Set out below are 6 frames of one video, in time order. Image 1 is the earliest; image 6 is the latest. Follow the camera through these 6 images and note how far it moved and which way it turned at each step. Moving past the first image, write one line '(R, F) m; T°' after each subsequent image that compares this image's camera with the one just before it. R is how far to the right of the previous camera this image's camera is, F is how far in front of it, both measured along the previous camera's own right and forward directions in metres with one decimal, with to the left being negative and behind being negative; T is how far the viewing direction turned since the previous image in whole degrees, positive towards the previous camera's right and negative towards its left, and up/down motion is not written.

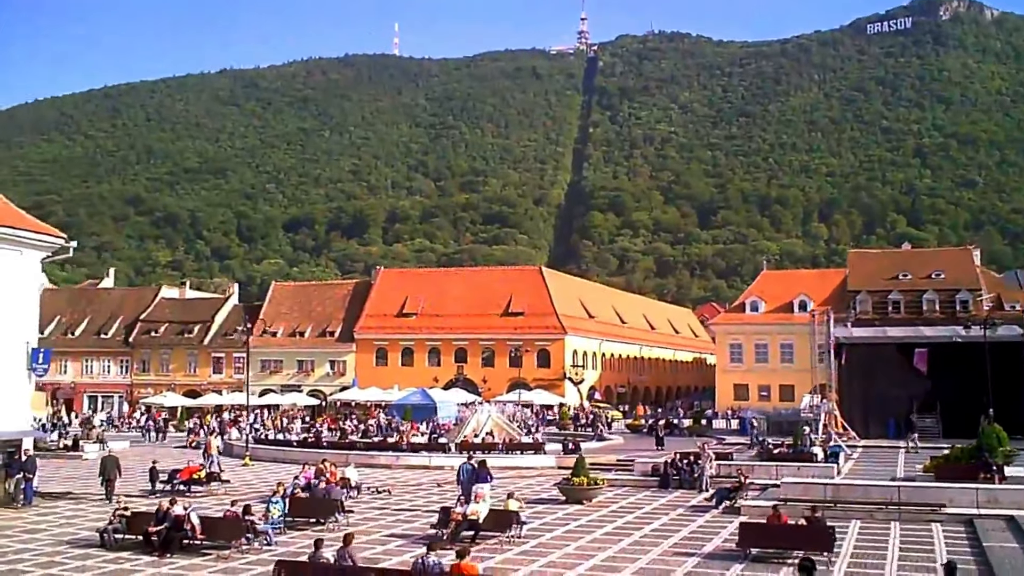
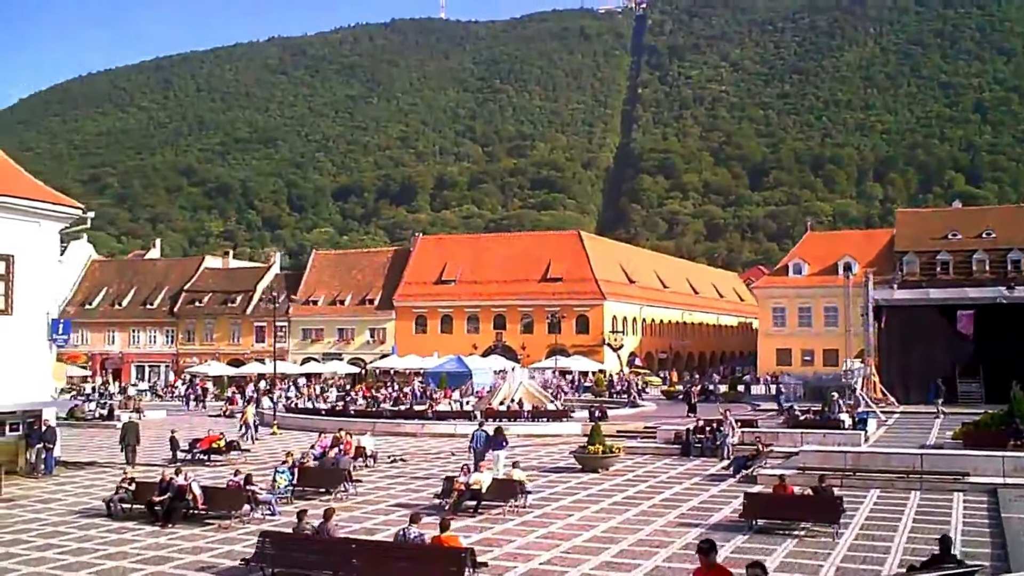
(+1.2, +0.5) m; -3°
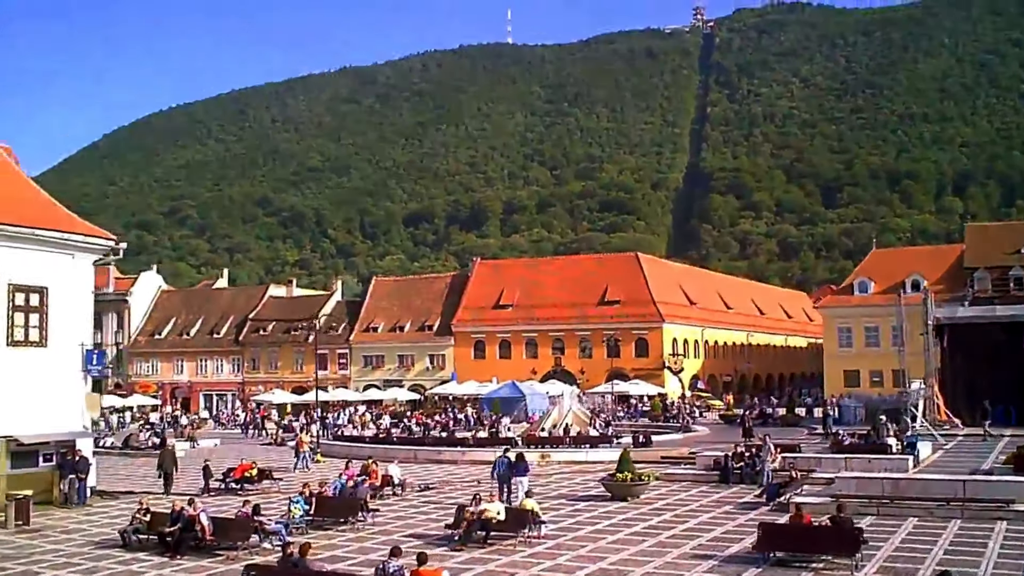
(+1.6, +0.5) m; -4°
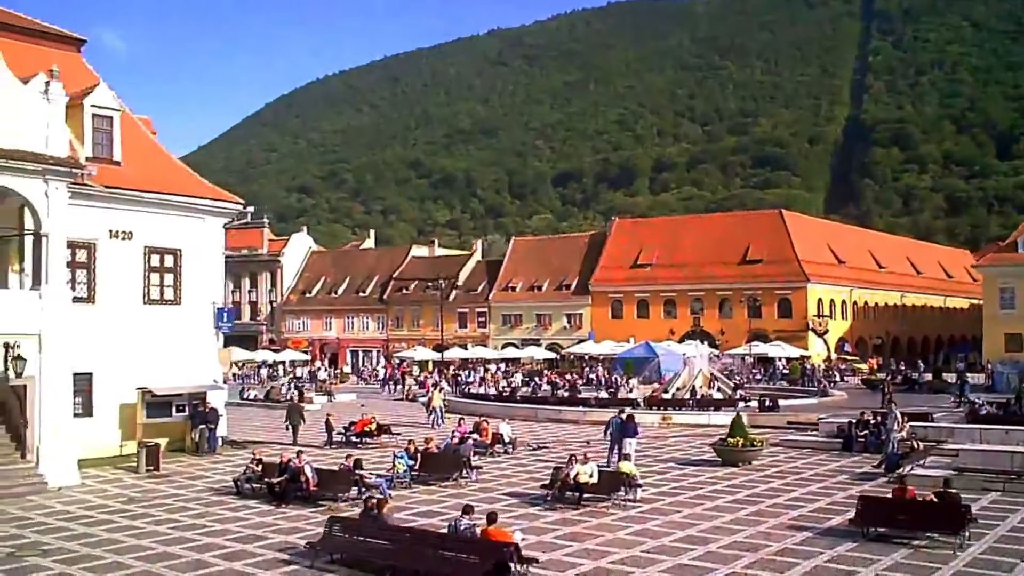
(+1.3, +0.3) m; -9°
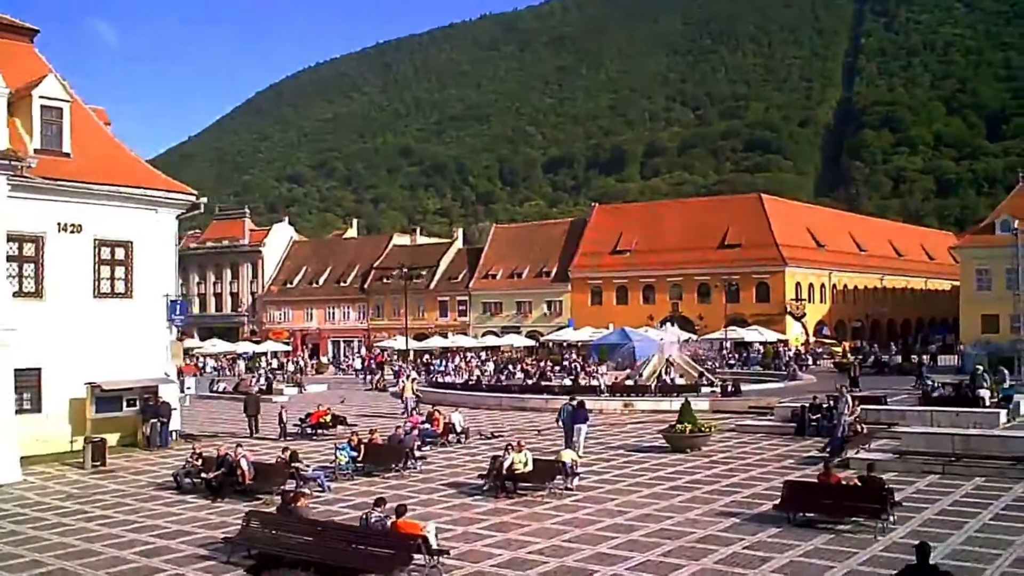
(+1.4, +0.1) m; 0°
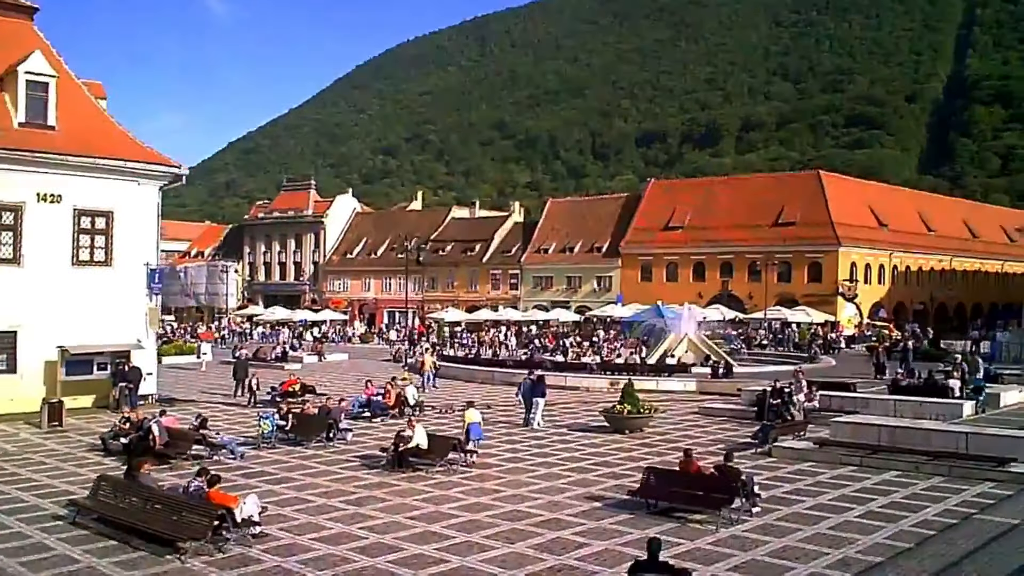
(+4.6, +0.5) m; -6°
